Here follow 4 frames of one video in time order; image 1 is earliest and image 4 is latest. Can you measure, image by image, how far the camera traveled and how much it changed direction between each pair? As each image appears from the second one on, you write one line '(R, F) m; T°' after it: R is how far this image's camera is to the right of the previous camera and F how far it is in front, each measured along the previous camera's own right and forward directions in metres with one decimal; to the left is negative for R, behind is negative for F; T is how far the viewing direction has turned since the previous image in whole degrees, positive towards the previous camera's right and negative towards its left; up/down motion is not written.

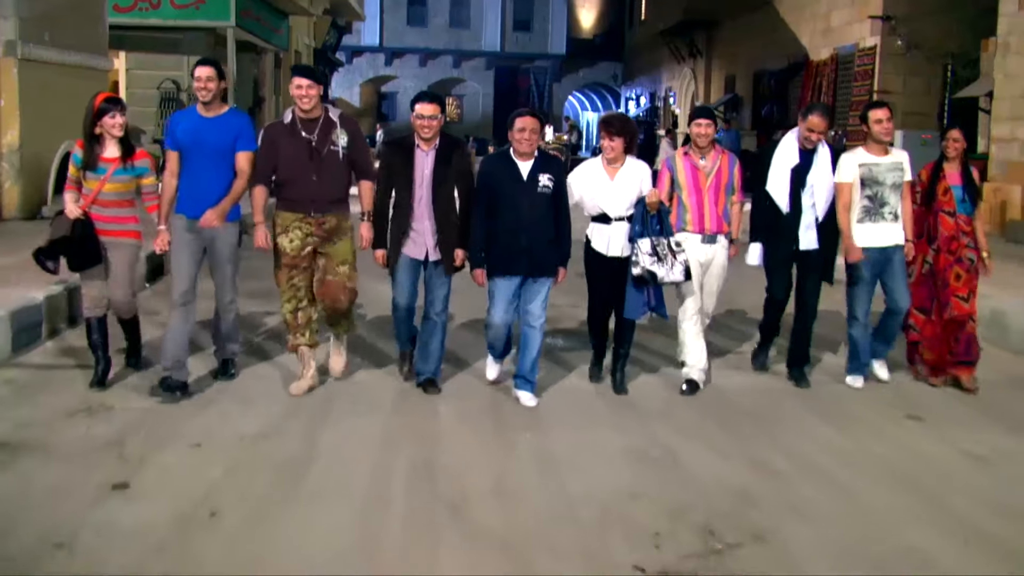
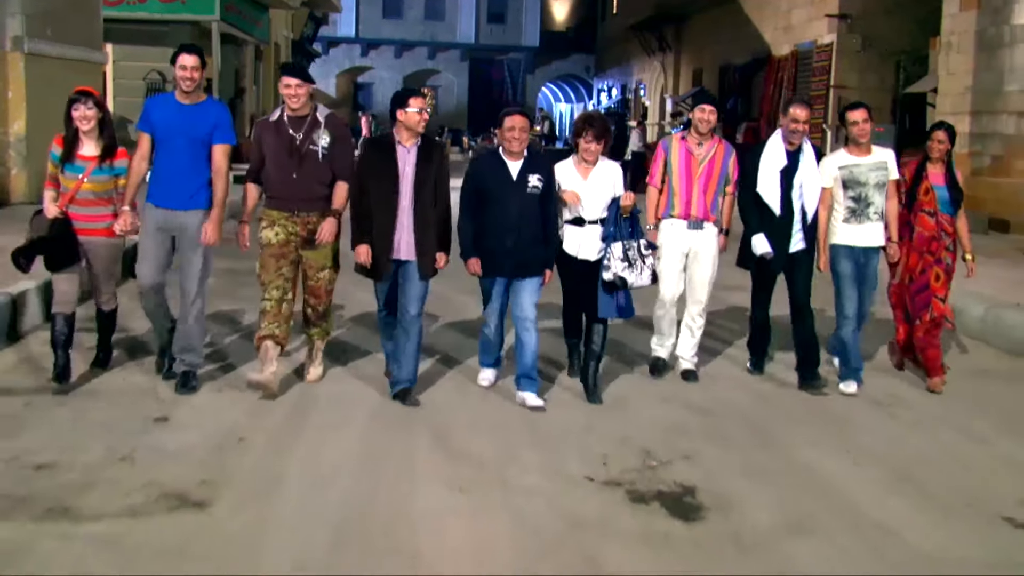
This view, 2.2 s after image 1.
(0.0, -0.9) m; +1°
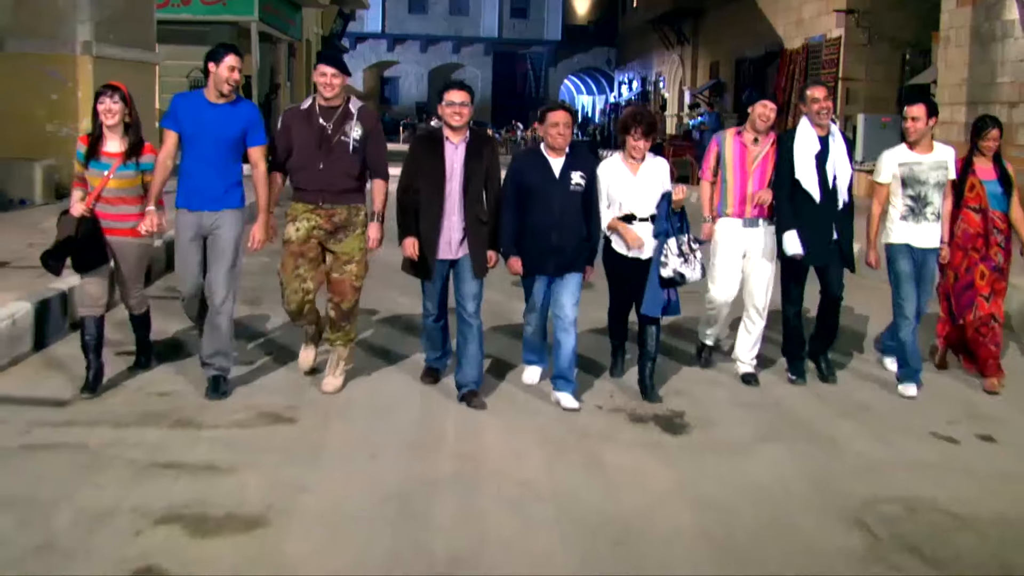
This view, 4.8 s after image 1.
(0.0, -1.1) m; -1°
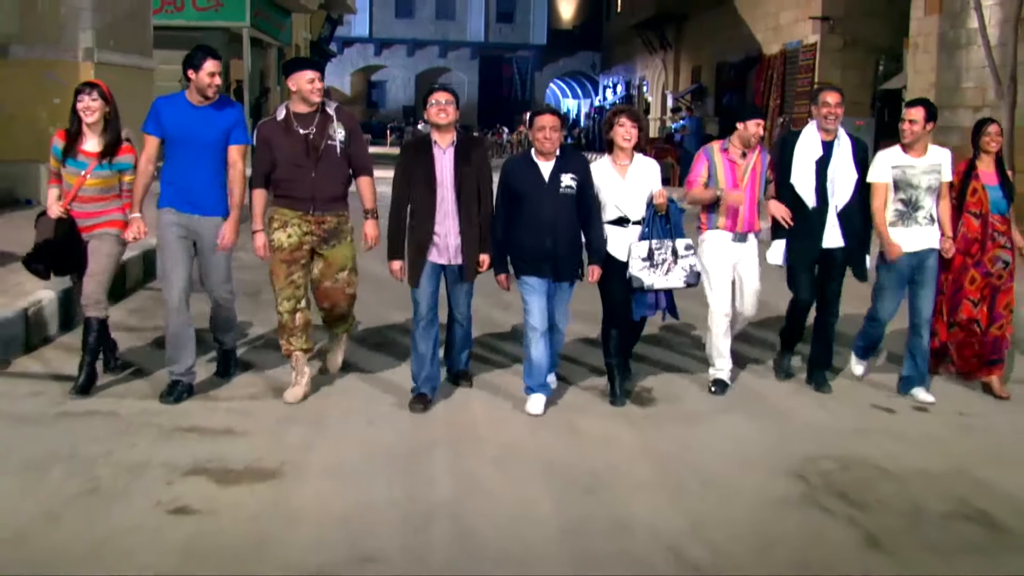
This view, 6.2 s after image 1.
(0.0, -0.6) m; +1°
